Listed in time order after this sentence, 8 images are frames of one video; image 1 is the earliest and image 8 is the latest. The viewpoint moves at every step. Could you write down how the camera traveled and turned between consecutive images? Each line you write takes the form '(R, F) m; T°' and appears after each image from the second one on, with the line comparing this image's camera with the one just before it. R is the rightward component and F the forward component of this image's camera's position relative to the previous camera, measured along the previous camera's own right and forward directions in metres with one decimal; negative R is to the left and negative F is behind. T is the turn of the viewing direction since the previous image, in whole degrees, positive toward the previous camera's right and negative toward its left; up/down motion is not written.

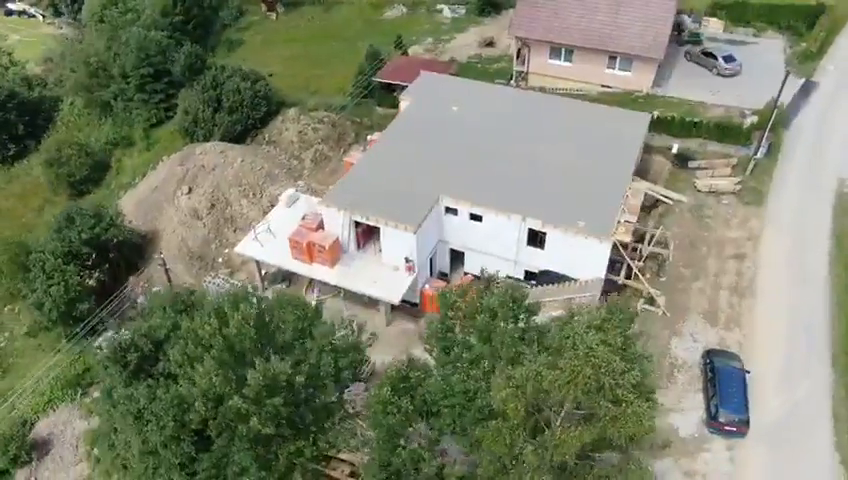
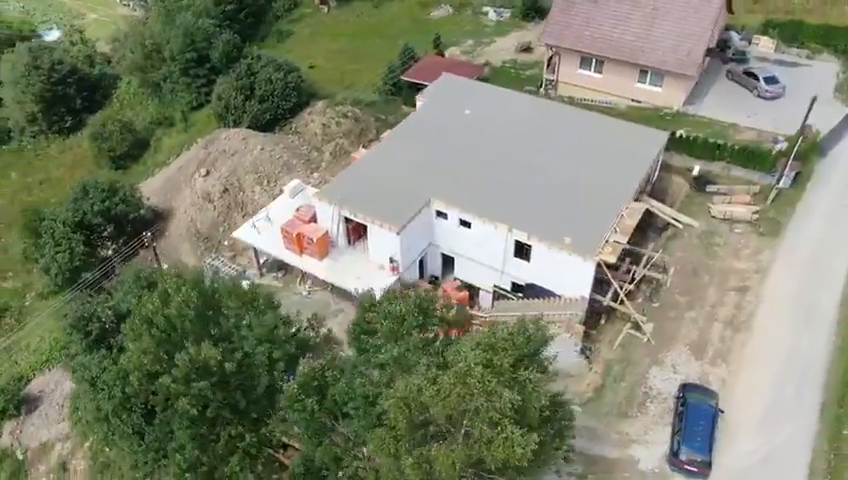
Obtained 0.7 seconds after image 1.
(+3.7, +0.2) m; -6°
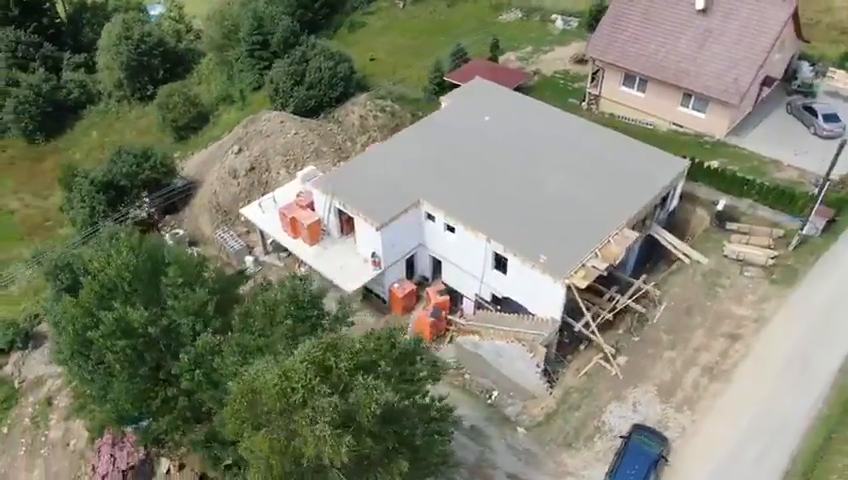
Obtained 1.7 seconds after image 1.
(+5.3, +0.3) m; -9°
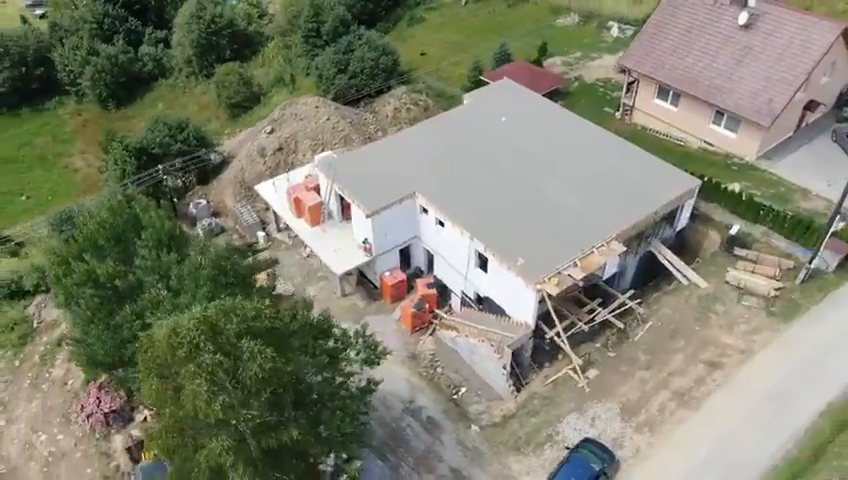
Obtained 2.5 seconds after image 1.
(+4.2, -0.2) m; -7°
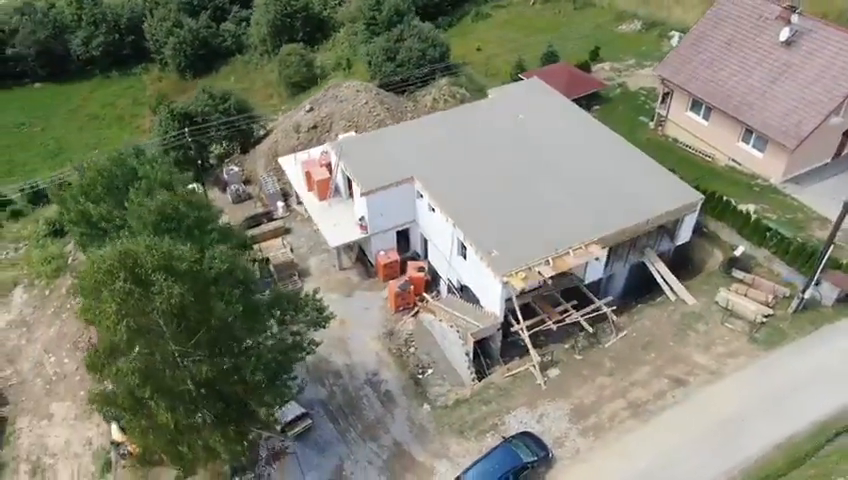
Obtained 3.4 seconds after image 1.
(+4.7, -0.6) m; -8°
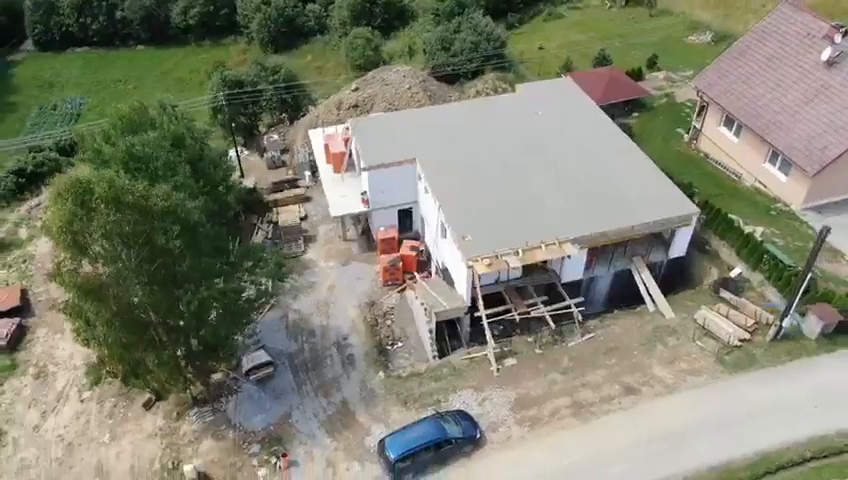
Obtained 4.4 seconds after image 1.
(+5.3, -0.7) m; -8°
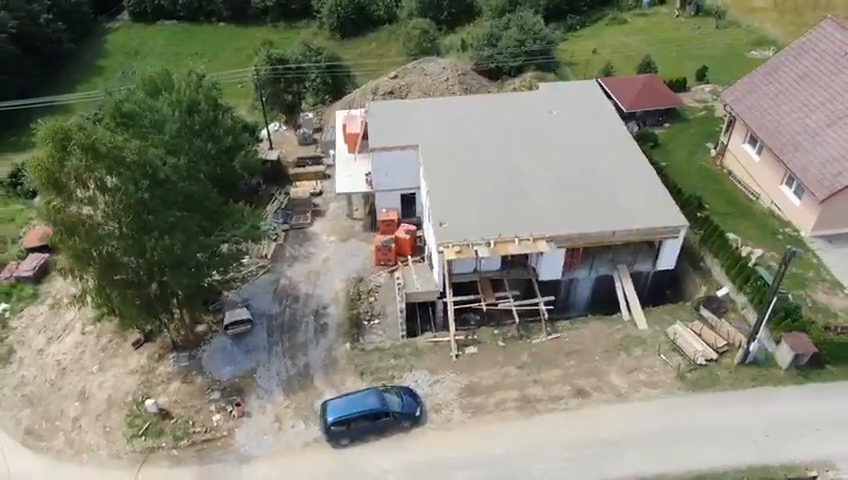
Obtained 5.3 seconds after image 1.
(+4.8, -0.5) m; -7°
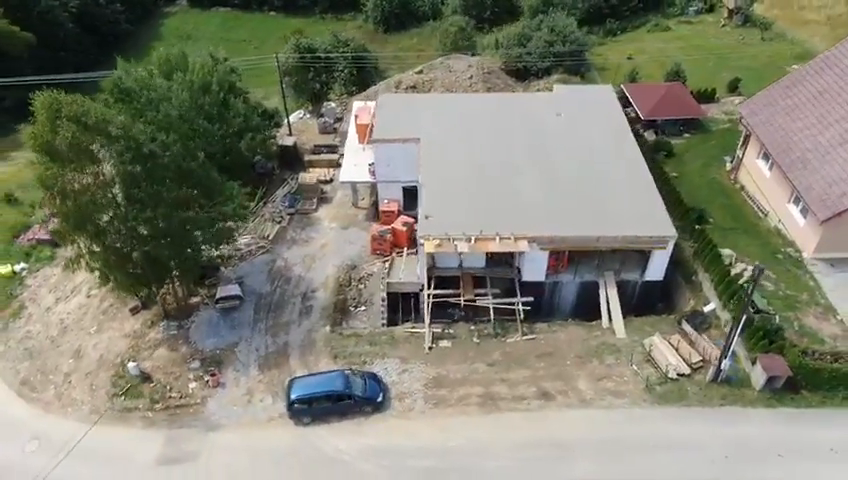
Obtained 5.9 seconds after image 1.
(+3.2, -0.2) m; -5°
